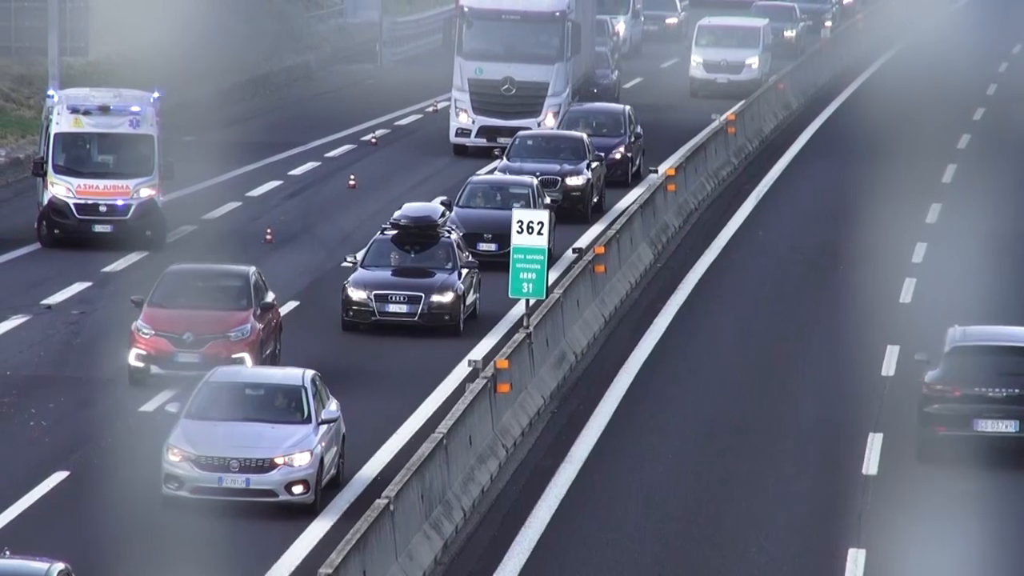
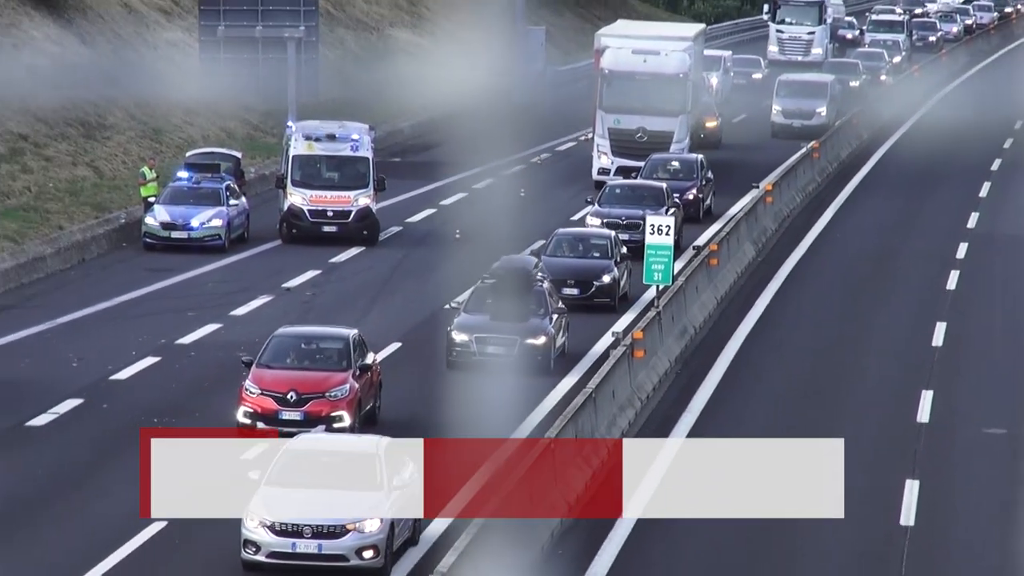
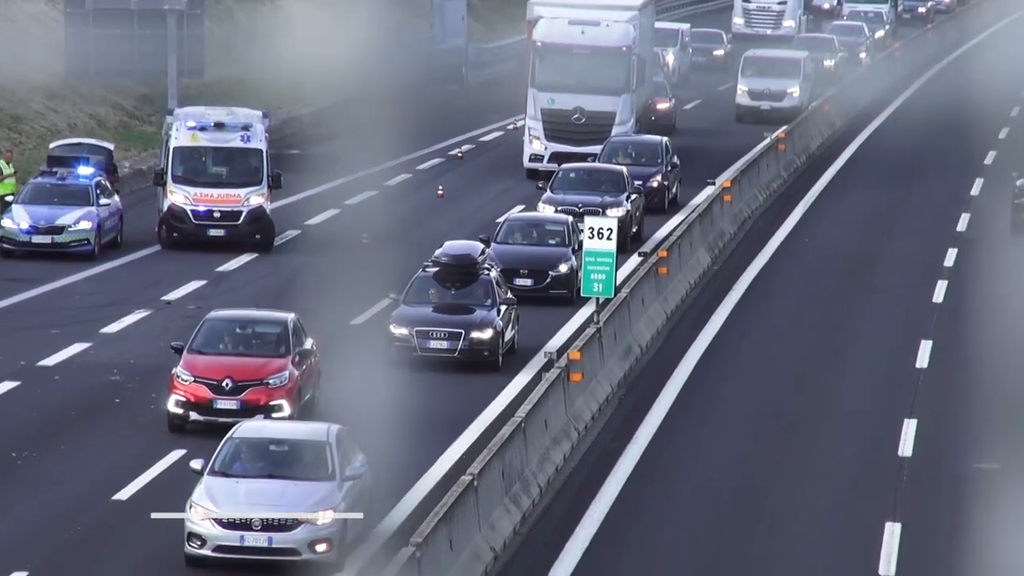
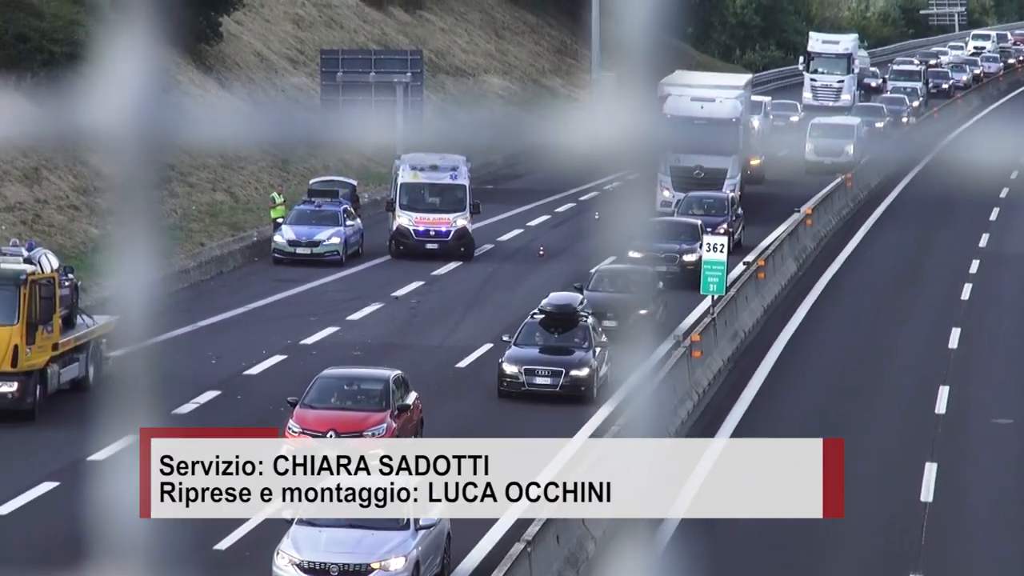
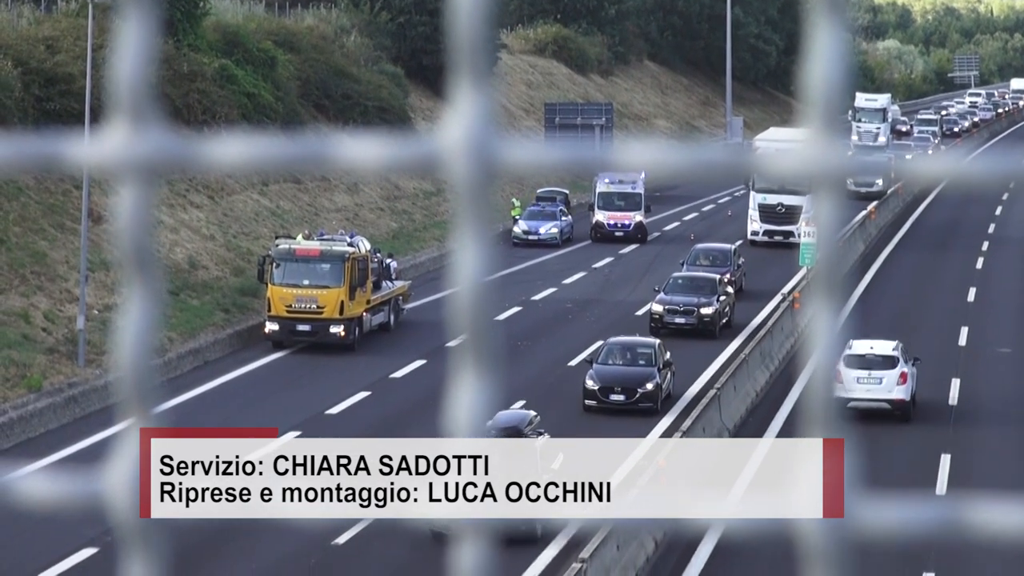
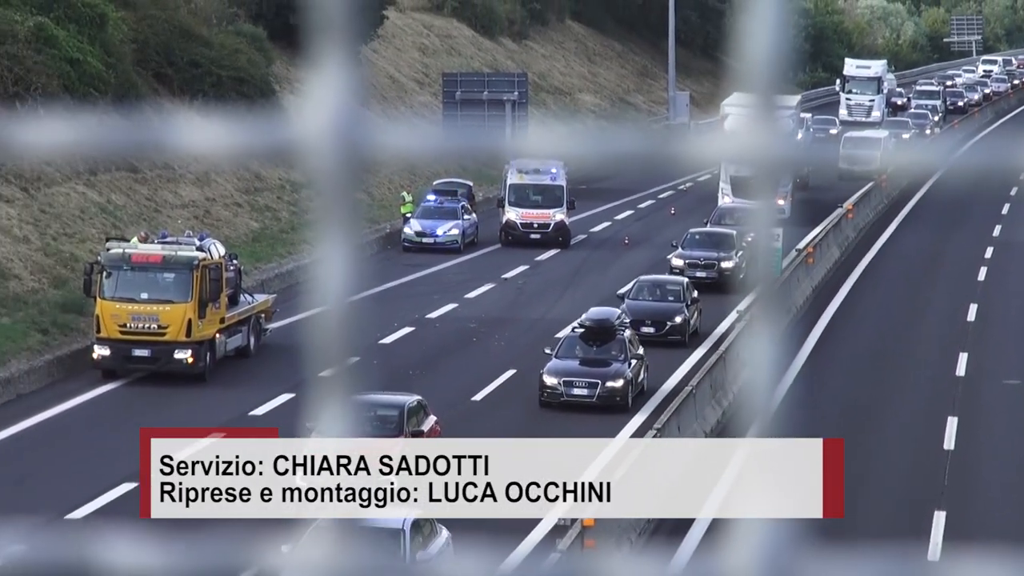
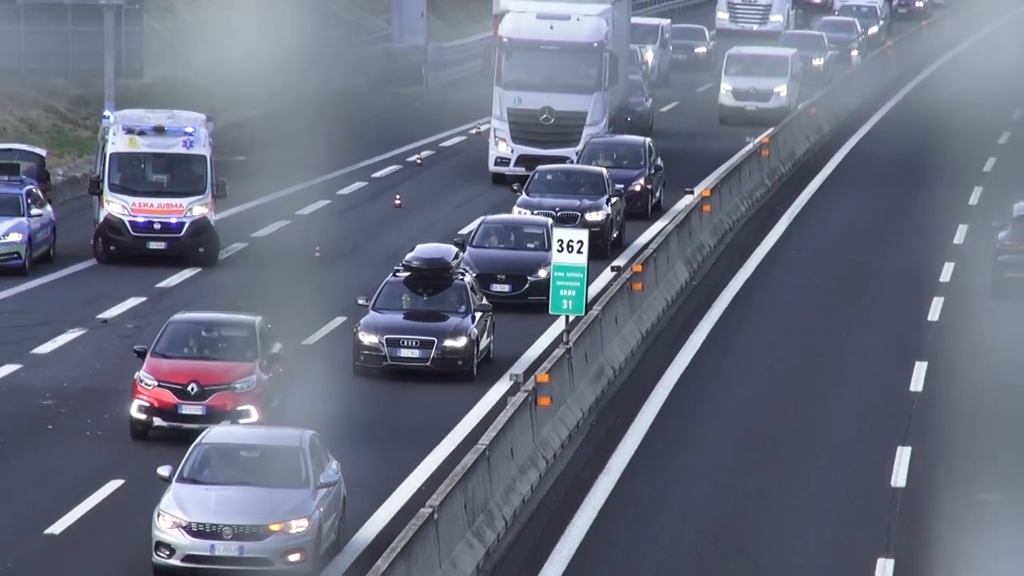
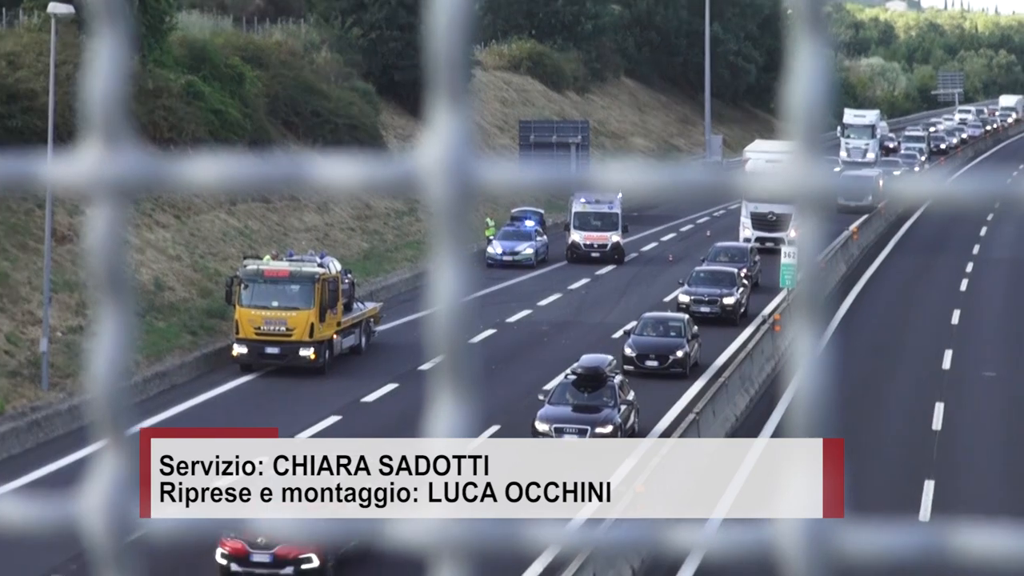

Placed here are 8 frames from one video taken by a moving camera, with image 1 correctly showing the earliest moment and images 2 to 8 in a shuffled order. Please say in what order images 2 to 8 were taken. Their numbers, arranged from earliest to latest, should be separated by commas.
7, 3, 2, 4, 6, 8, 5
